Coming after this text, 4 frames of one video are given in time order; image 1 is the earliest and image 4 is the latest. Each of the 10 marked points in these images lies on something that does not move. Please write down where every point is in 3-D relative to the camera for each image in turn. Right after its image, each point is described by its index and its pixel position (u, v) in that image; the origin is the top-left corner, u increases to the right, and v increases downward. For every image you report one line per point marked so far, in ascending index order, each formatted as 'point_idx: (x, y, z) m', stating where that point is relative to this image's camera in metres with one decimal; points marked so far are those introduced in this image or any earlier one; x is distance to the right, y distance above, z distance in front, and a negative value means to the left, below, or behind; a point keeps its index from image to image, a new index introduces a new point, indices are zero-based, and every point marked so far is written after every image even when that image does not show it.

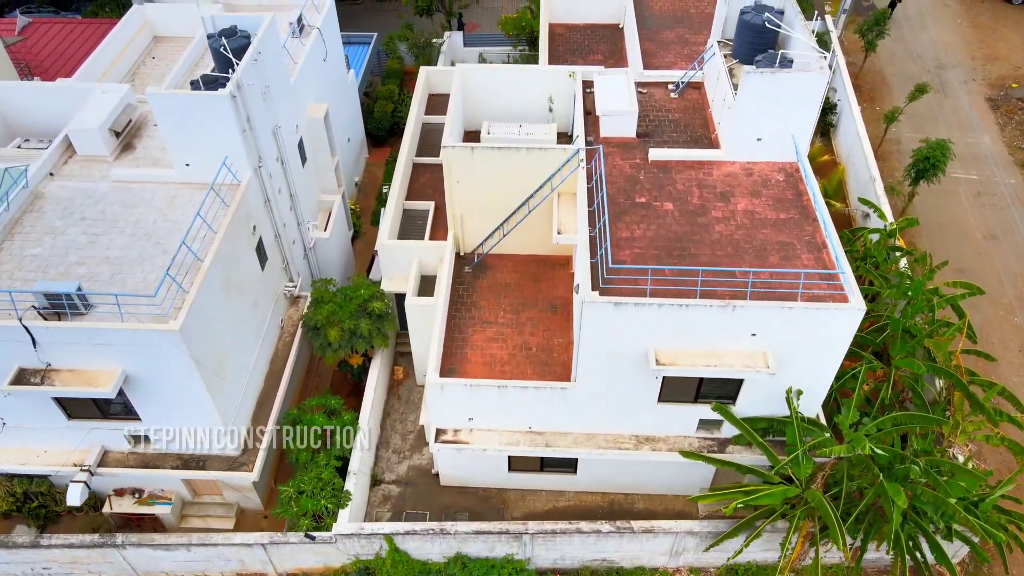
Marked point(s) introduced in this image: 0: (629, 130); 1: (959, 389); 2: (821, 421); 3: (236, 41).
0: (+3.1, +4.2, +17.3) m
1: (+11.6, -2.6, +16.8) m
2: (+7.3, -3.2, +15.3) m
3: (-7.3, +6.6, +17.1) m
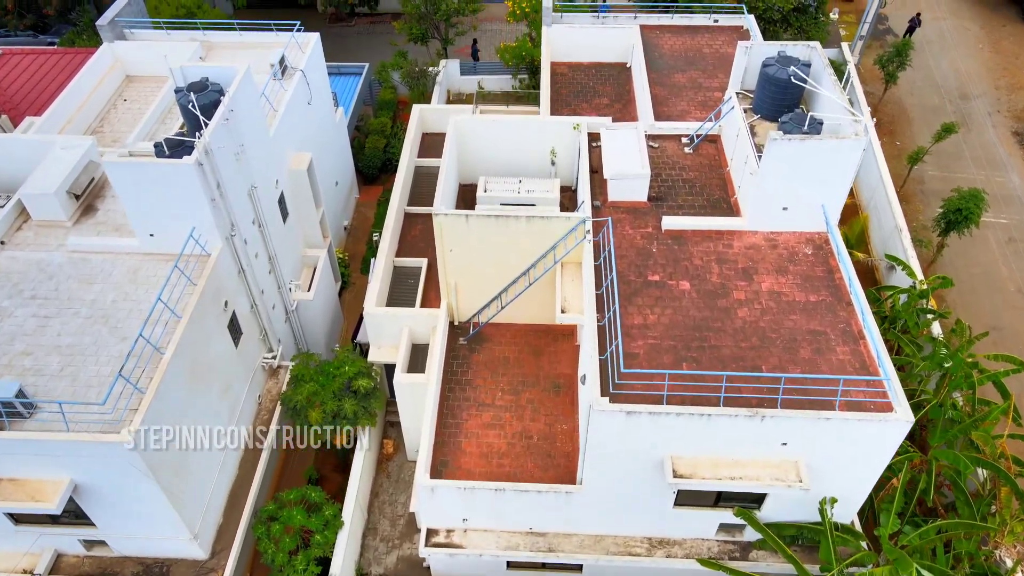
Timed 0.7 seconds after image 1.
0: (+3.1, +2.3, +15.7) m
1: (+11.5, -4.6, +15.1) m
2: (+7.3, -5.1, +13.7) m
3: (-7.3, +4.6, +15.5) m
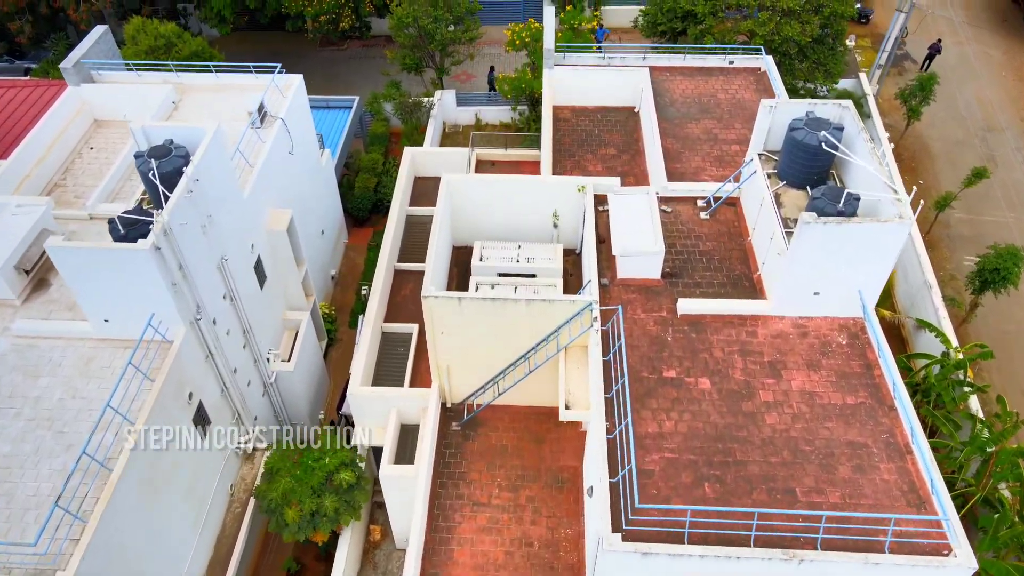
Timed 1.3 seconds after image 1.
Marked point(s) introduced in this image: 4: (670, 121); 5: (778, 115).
0: (+3.1, +0.4, +14.1) m
1: (+11.5, -6.5, +13.5) m
2: (+7.2, -7.0, +12.1) m
3: (-7.4, +2.7, +13.9) m
4: (+4.4, +4.7, +18.2) m
5: (+6.0, +3.9, +14.6) m
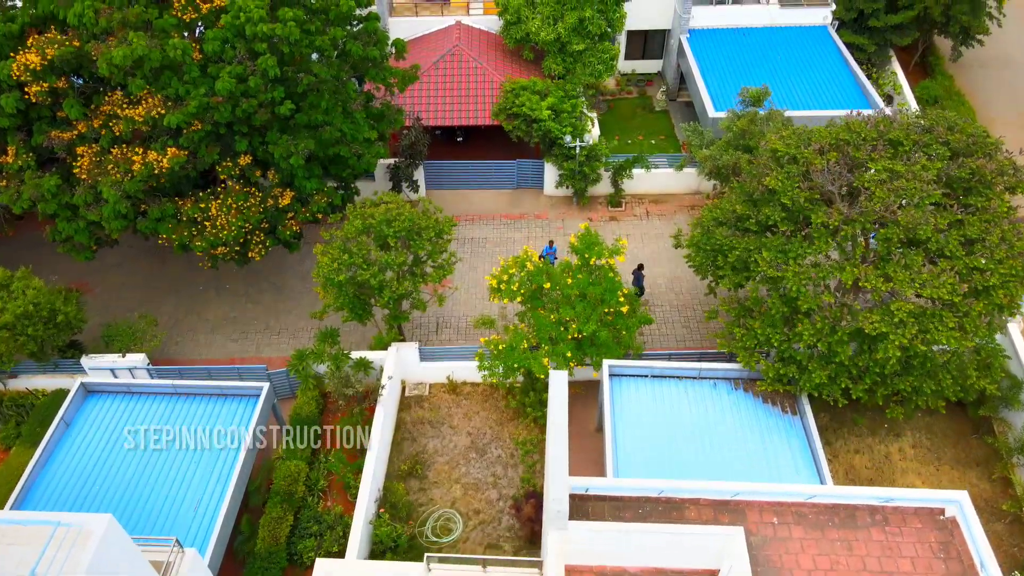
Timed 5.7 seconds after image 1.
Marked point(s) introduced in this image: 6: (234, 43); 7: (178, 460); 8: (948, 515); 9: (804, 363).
0: (+2.7, -10.0, +5.1) m
1: (+11.1, -16.8, +4.4) m
2: (+6.9, -17.3, +3.0) m
3: (-7.7, -7.7, +4.9) m
4: (+4.1, -5.7, +9.2) m
5: (+5.6, -6.5, +5.6) m
6: (-7.5, +6.6, +17.4) m
7: (-8.8, -4.5, +17.1) m
8: (+7.2, -3.7, +10.7) m
9: (+7.3, -1.9, +16.2) m
